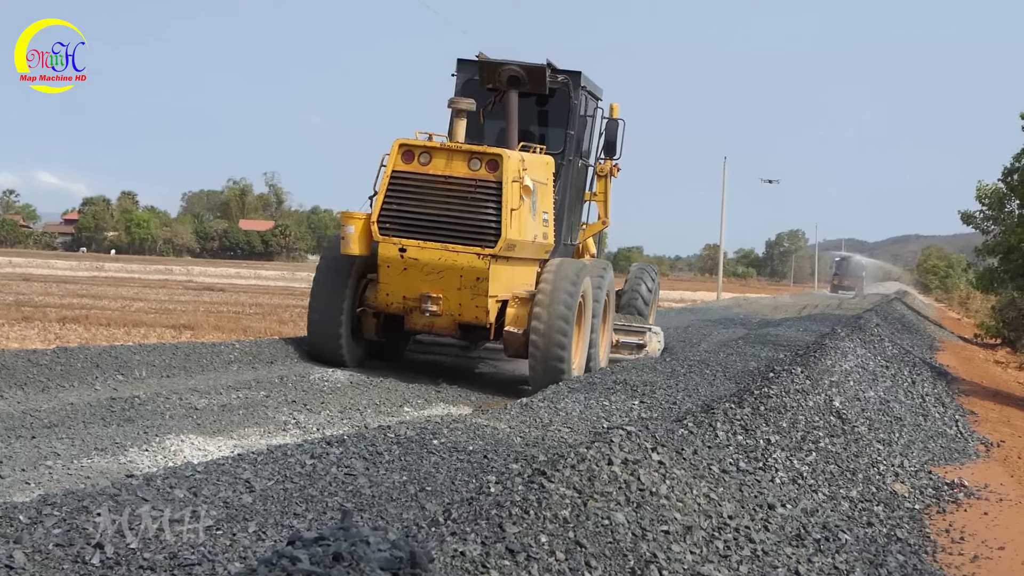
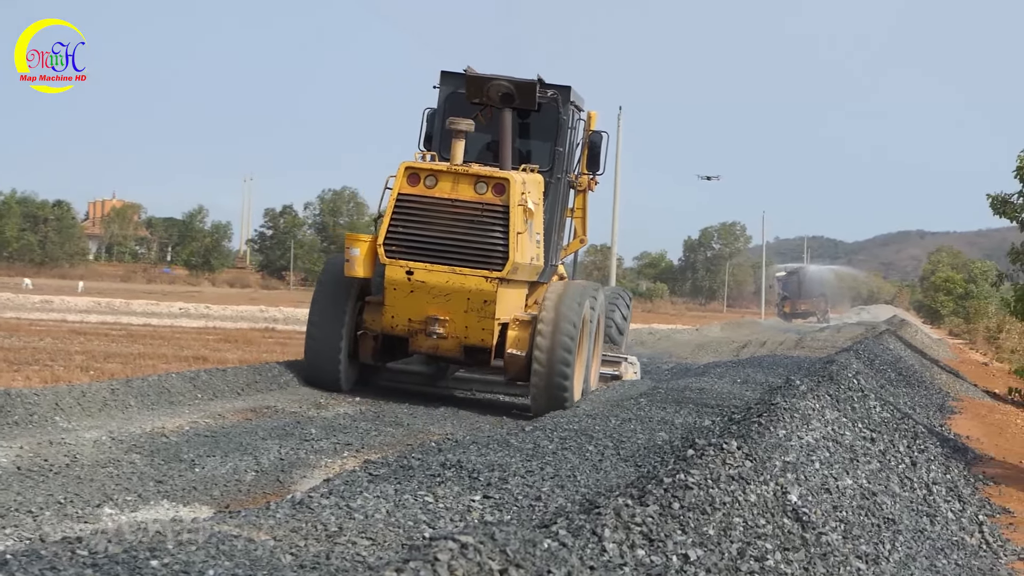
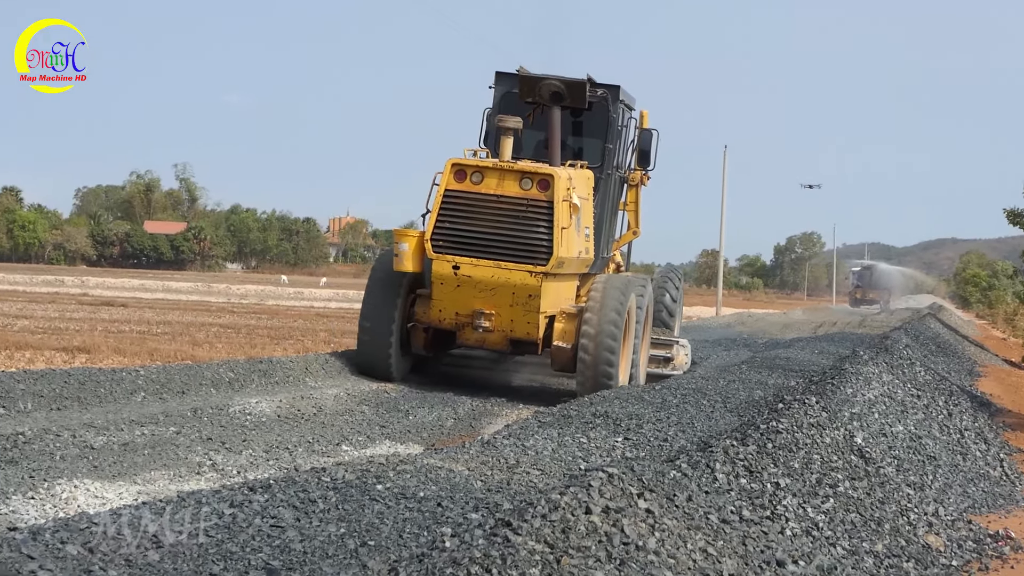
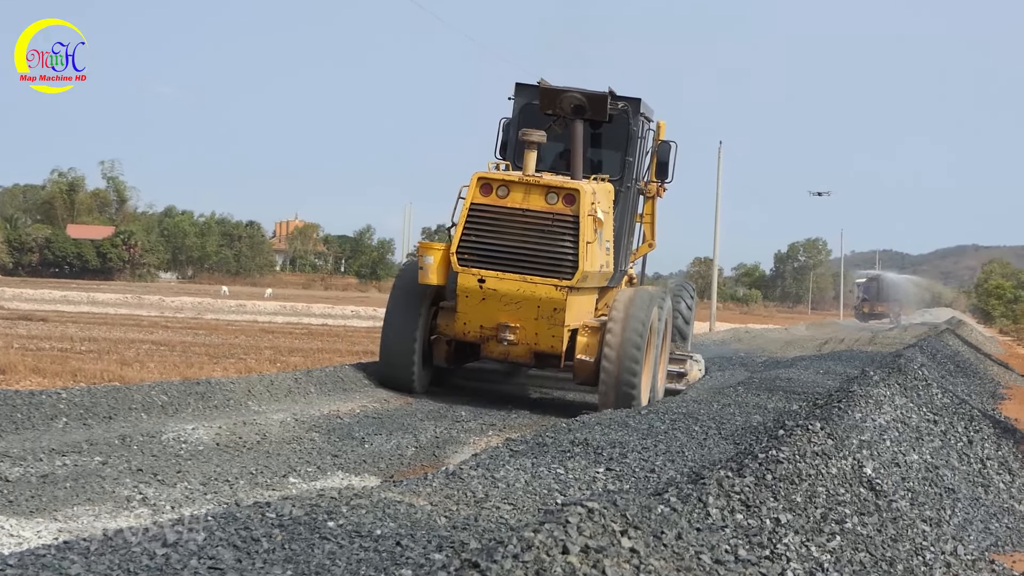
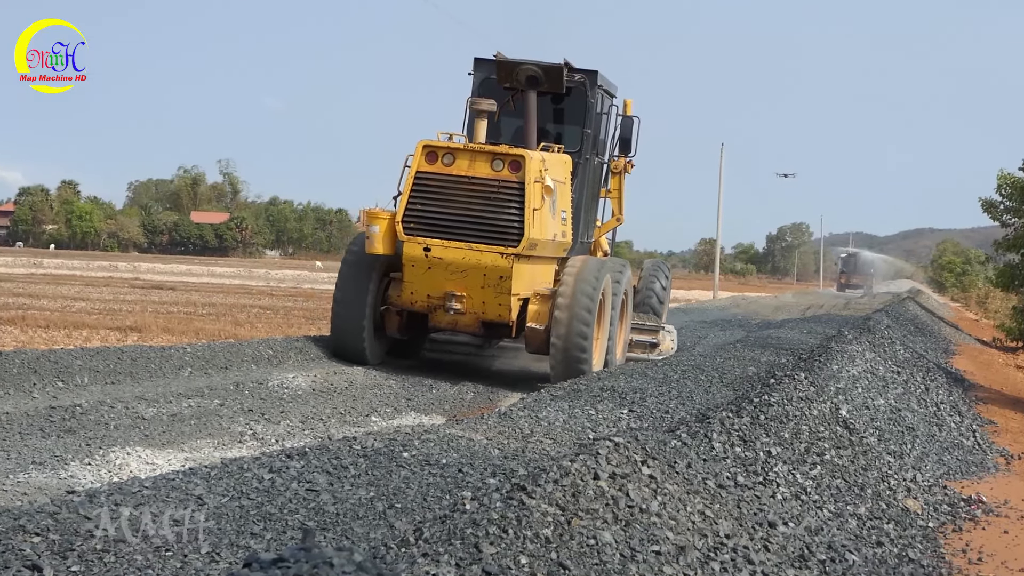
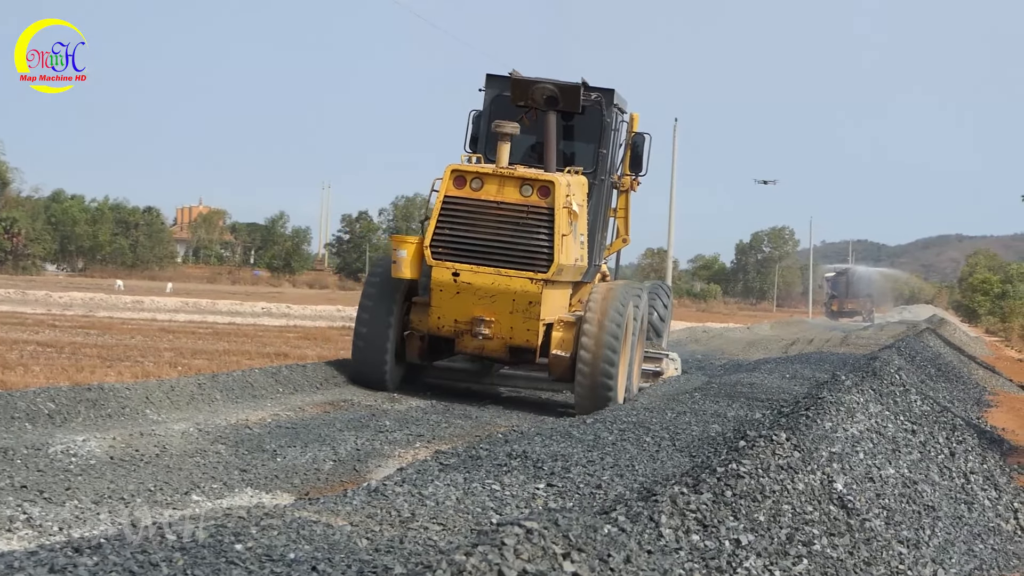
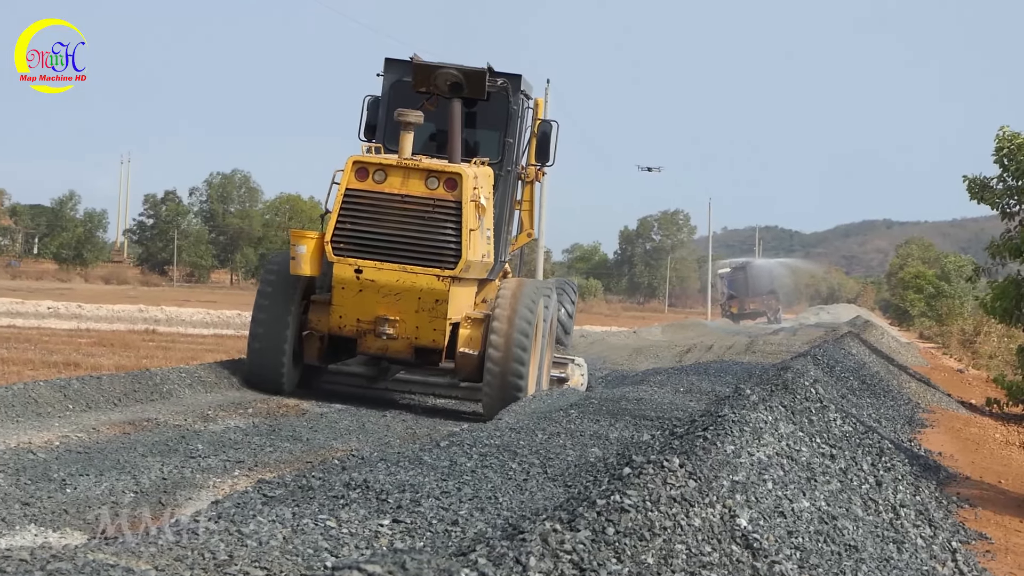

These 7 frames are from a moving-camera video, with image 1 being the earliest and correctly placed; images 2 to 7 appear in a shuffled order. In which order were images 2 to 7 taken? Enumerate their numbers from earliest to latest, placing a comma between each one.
5, 3, 4, 6, 2, 7
